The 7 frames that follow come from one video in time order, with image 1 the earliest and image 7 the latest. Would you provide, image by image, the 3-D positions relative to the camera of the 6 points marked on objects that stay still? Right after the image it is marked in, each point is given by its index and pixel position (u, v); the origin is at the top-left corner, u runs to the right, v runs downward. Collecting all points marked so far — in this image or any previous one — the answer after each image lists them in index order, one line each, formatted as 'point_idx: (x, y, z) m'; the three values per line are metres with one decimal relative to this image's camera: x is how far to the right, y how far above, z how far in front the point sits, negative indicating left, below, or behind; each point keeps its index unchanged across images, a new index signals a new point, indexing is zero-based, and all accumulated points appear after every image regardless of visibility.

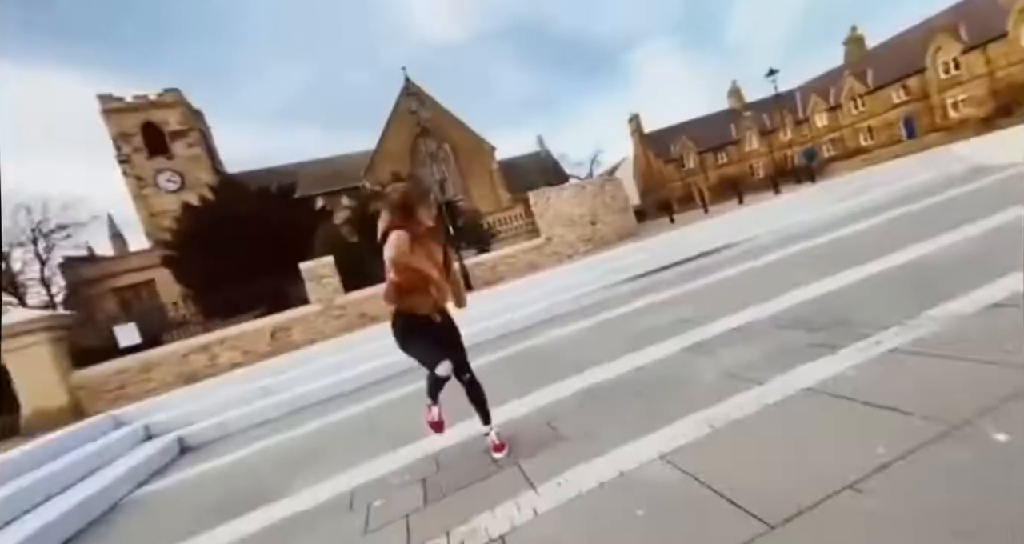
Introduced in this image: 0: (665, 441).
0: (+0.7, -0.7, +1.9) m
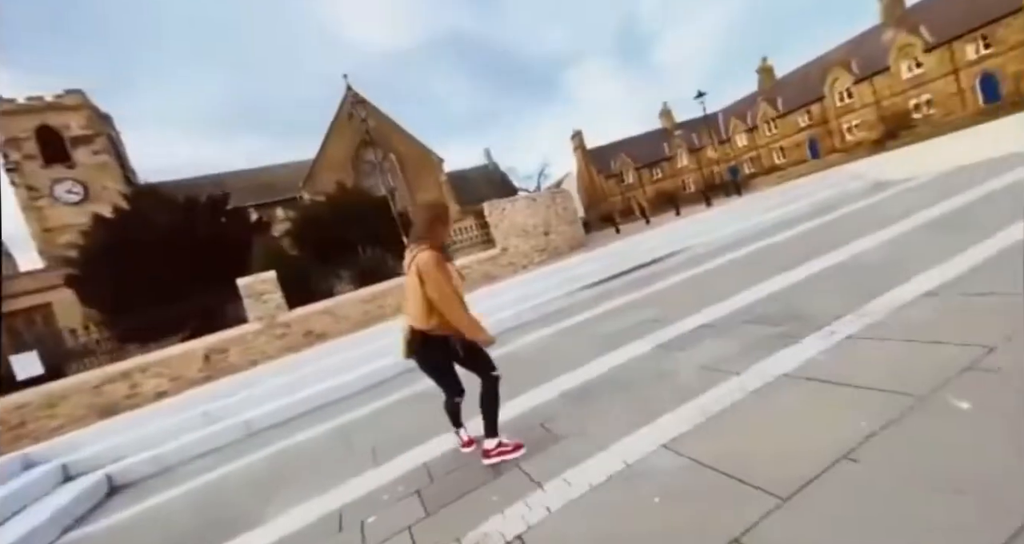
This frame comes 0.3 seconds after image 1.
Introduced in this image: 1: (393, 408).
0: (+0.7, -0.7, +2.0) m
1: (-1.0, -1.2, +3.8) m
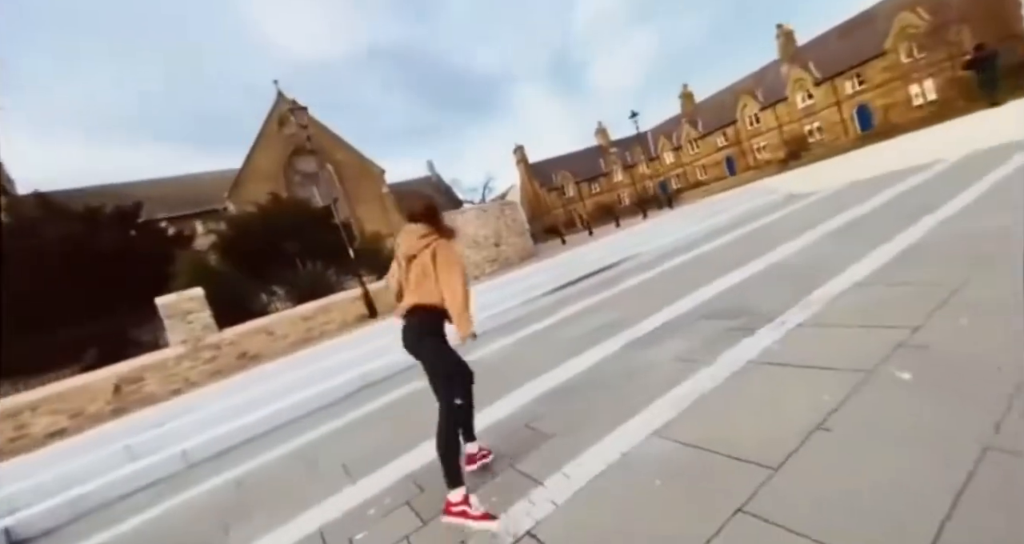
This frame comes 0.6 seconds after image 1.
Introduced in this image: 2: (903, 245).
0: (+0.7, -0.7, +2.1) m
1: (-1.3, -1.3, +3.6) m
2: (+3.2, +0.2, +3.6) m
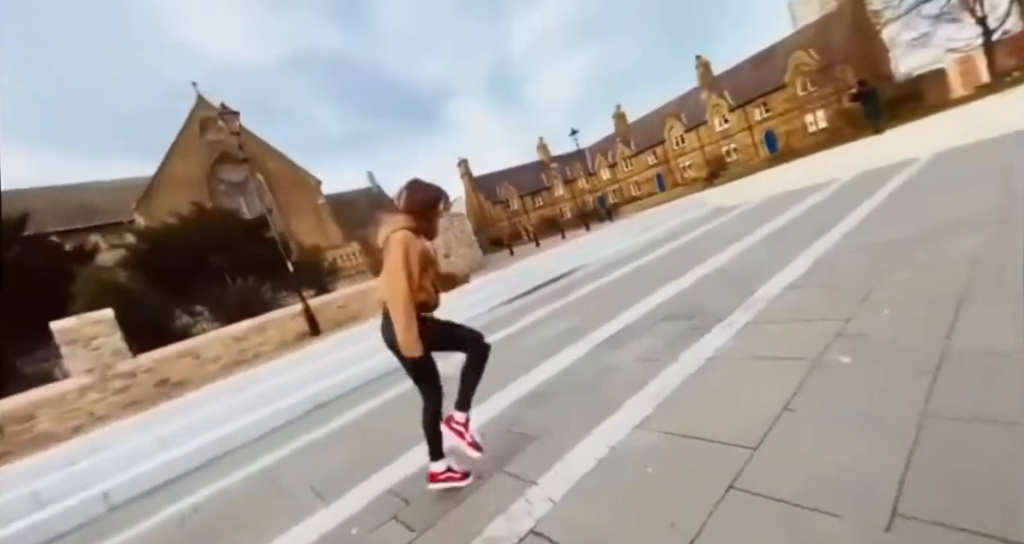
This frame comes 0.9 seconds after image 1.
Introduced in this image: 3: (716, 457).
0: (+0.6, -0.7, +2.2) m
1: (-1.5, -1.4, +3.4) m
2: (+2.8, +0.2, +4.0) m
3: (+0.8, -0.7, +1.7) m
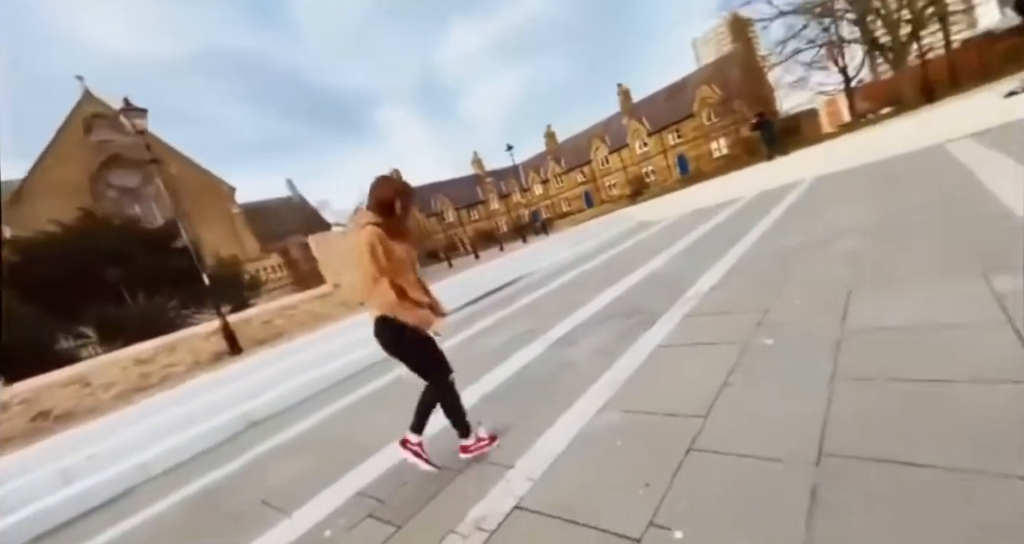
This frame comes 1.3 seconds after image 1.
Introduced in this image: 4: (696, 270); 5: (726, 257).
0: (+0.4, -0.7, +2.4) m
1: (-1.8, -1.4, +3.2) m
2: (+2.3, +0.2, +4.6) m
3: (+0.7, -0.7, +2.0) m
4: (+1.9, 0.0, +4.6) m
5: (+2.3, +0.2, +4.8) m
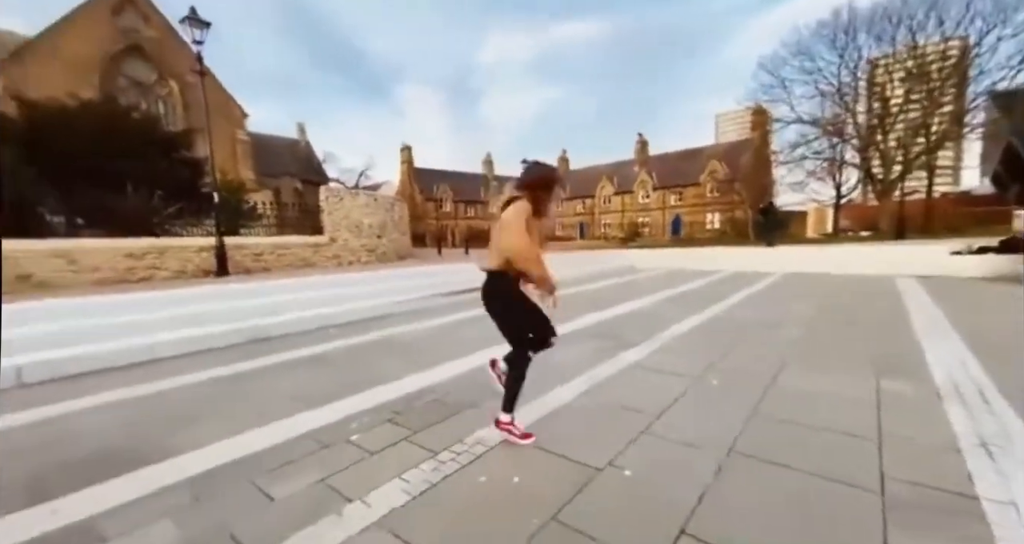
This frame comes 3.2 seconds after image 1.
0: (+0.4, -0.8, +3.1) m
1: (-2.0, -0.8, +3.7) m
2: (+2.3, -0.6, +5.4) m
3: (+0.7, -0.9, +2.6) m
4: (+1.9, -0.6, +5.4) m
5: (+2.3, -0.5, +5.6) m
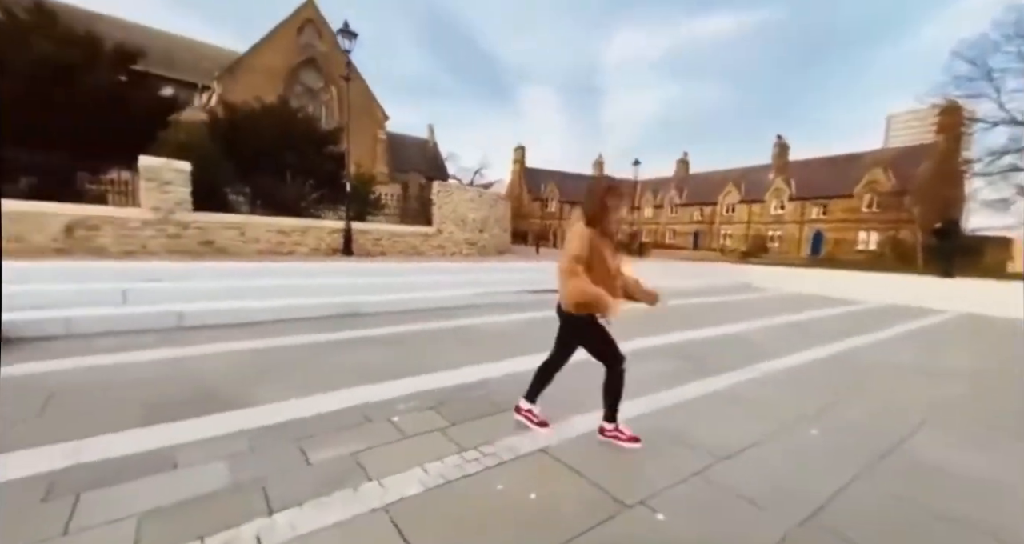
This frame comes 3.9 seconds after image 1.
0: (+0.8, -0.9, +2.8) m
1: (-1.4, -0.7, +4.0) m
2: (+3.2, -0.8, +4.5) m
3: (+0.9, -0.9, +2.3) m
4: (+2.8, -0.8, +4.6) m
5: (+3.3, -0.8, +4.7) m
